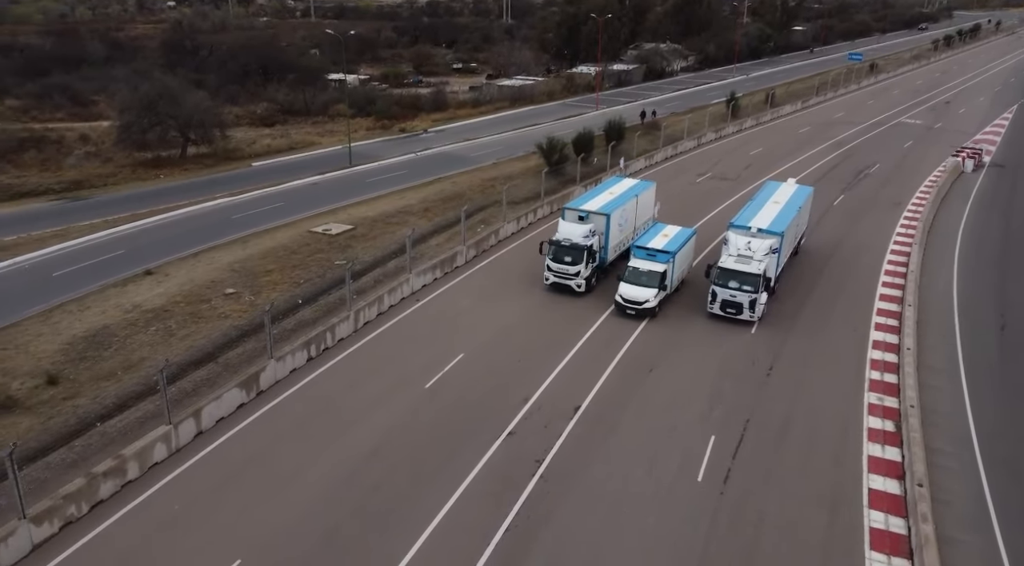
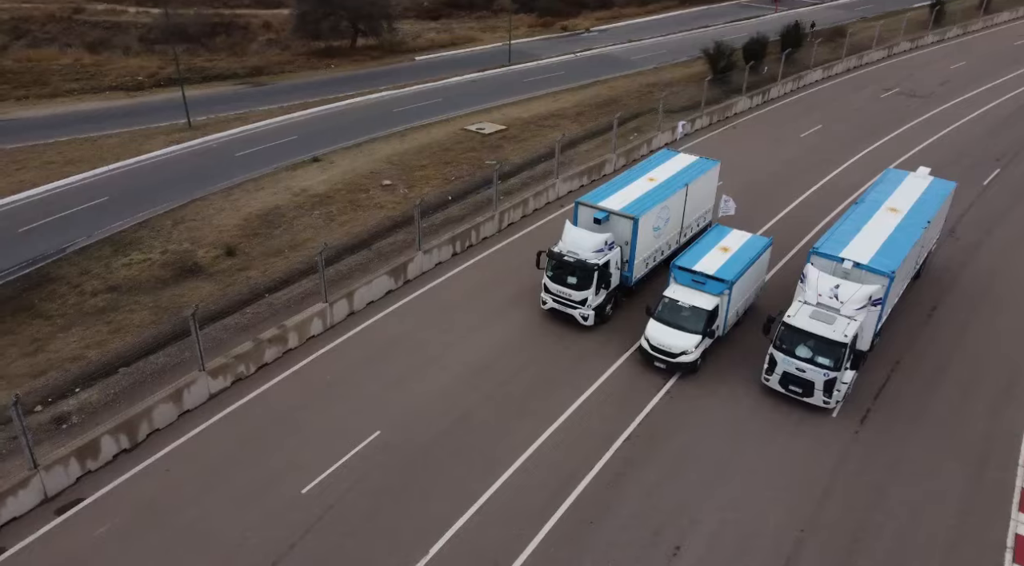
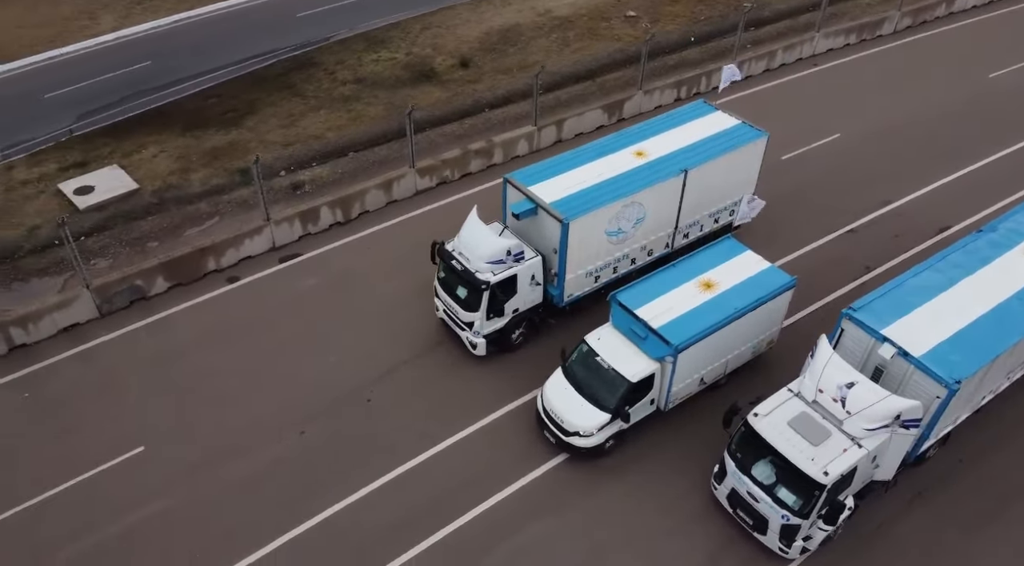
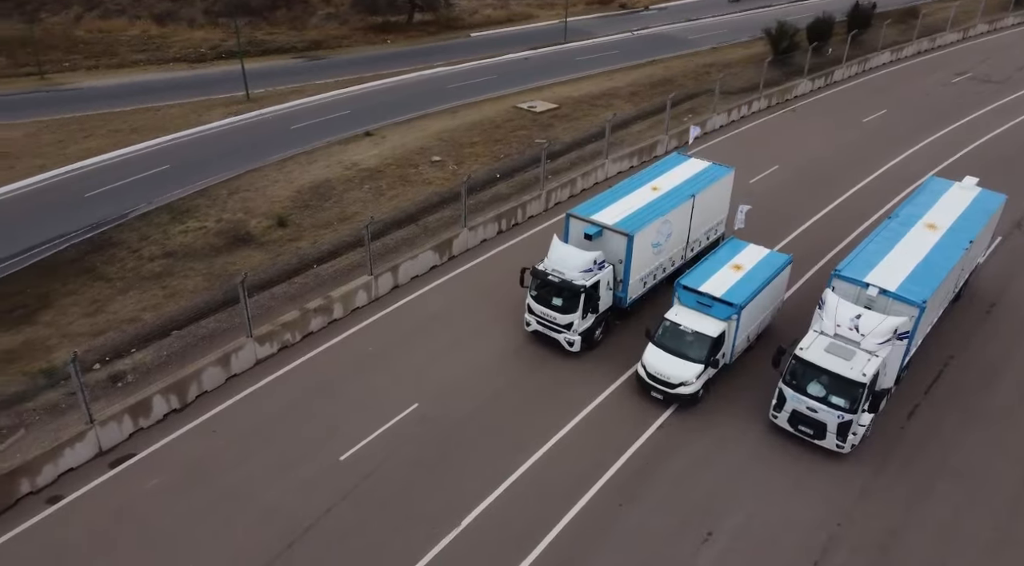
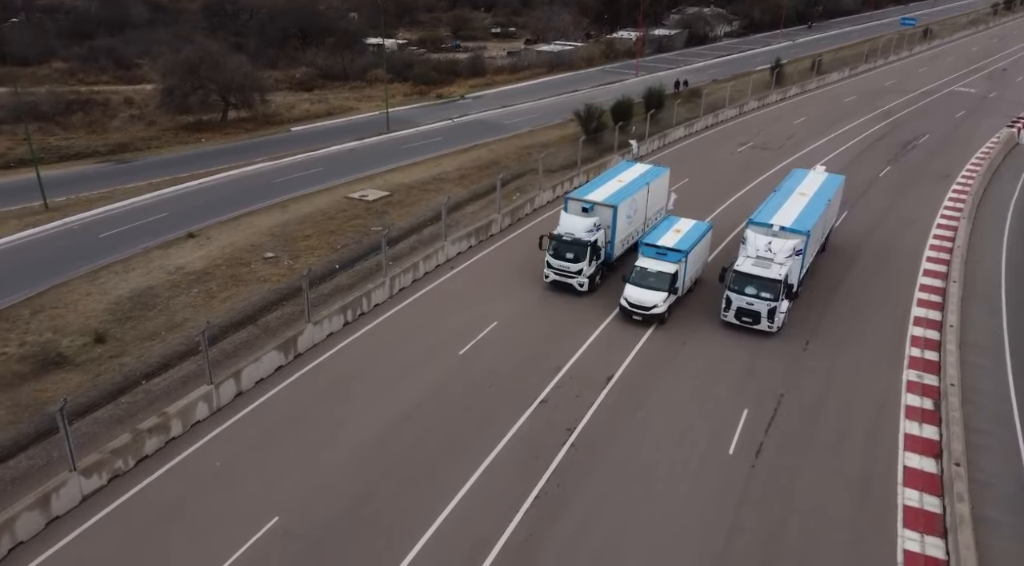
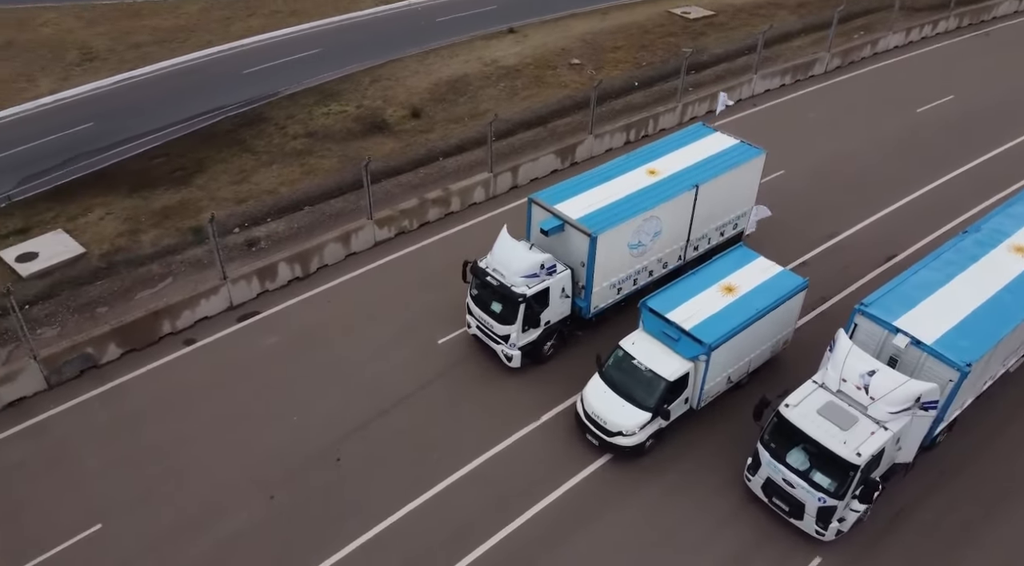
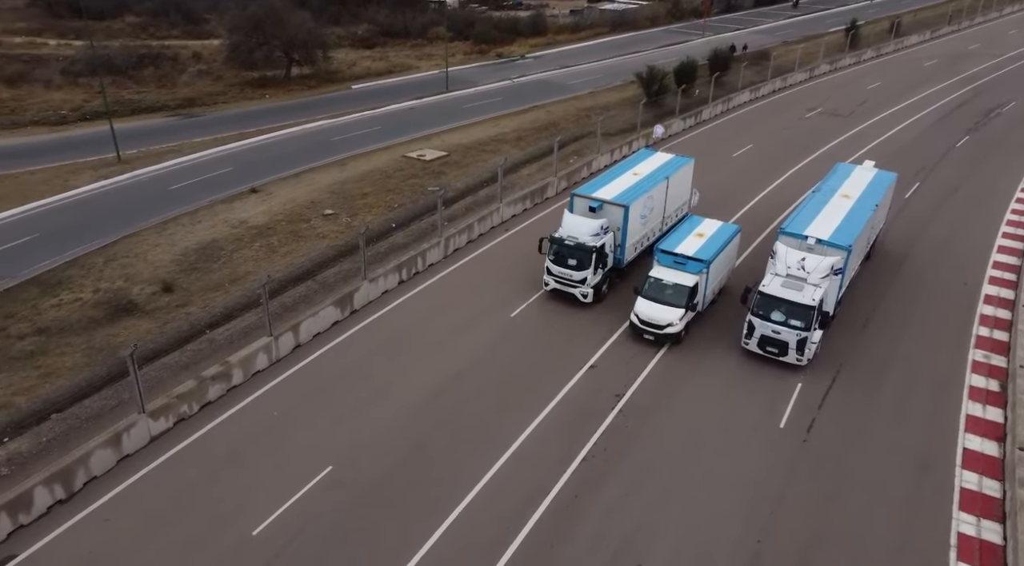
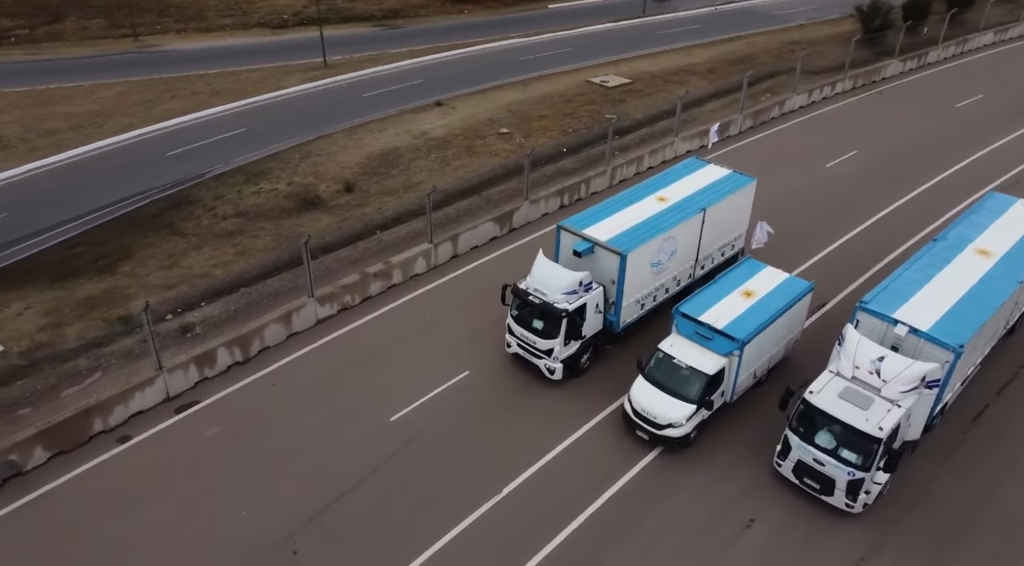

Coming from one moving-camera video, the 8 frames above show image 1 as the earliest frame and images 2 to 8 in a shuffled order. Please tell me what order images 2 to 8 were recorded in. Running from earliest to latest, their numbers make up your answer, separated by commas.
5, 7, 2, 4, 8, 6, 3
